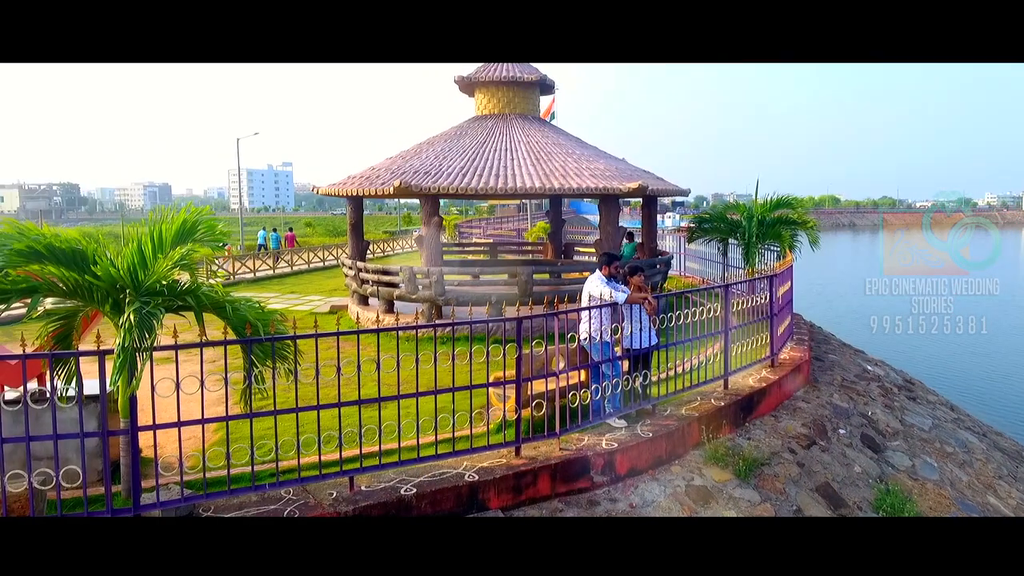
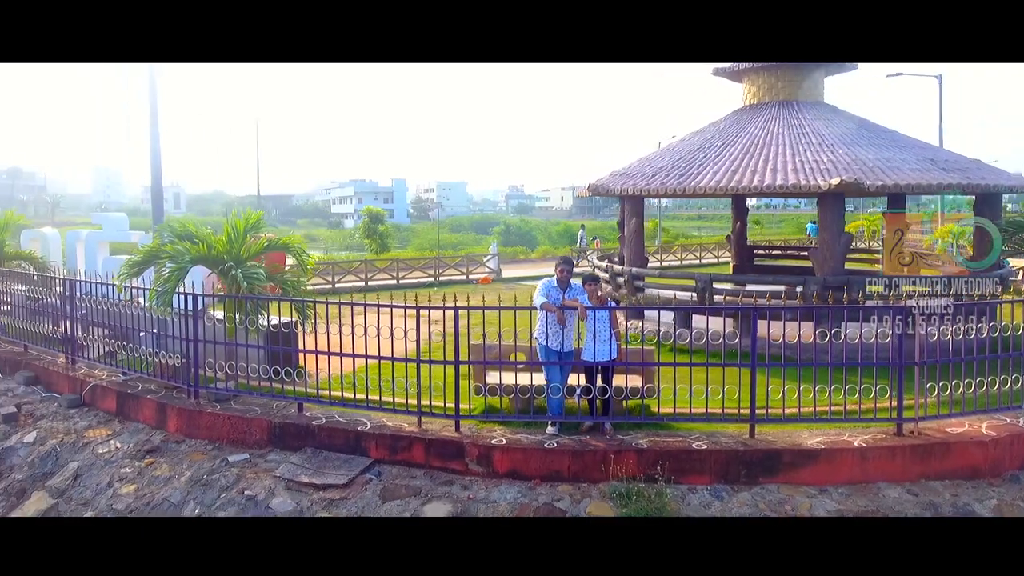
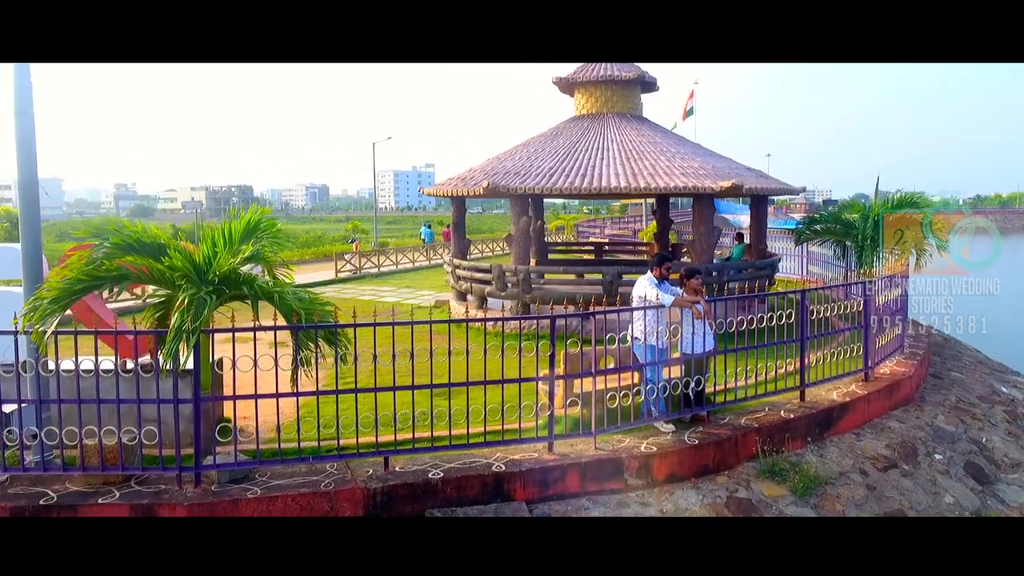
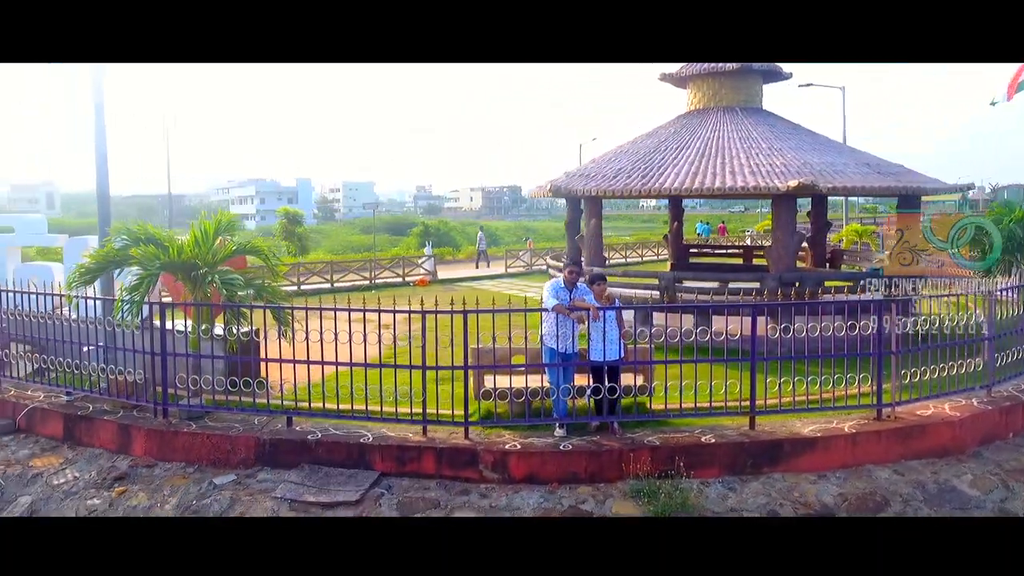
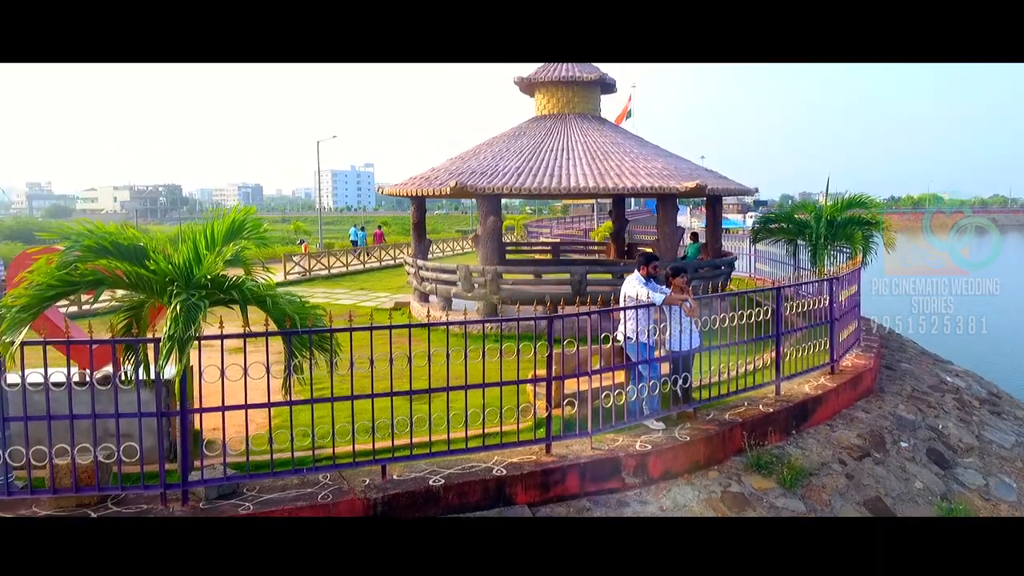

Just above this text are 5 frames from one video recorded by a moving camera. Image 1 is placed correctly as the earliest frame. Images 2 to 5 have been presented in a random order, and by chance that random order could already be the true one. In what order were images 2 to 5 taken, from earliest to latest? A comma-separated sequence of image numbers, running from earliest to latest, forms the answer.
5, 3, 4, 2
